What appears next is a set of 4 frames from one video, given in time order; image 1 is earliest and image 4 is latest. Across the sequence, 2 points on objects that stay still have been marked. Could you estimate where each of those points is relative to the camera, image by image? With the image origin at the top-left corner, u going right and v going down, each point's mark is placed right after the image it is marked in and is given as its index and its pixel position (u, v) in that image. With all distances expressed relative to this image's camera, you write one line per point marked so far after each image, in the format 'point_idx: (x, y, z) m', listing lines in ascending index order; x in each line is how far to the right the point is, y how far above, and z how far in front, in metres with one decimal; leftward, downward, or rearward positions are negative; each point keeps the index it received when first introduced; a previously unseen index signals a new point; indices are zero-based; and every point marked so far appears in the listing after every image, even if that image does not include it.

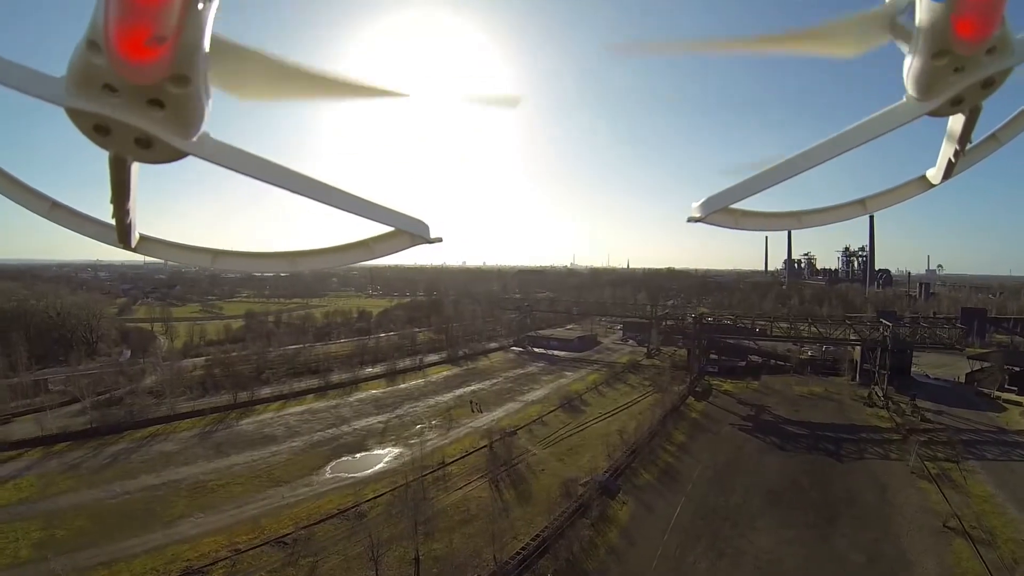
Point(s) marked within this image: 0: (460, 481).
0: (-1.3, -4.7, +12.6) m
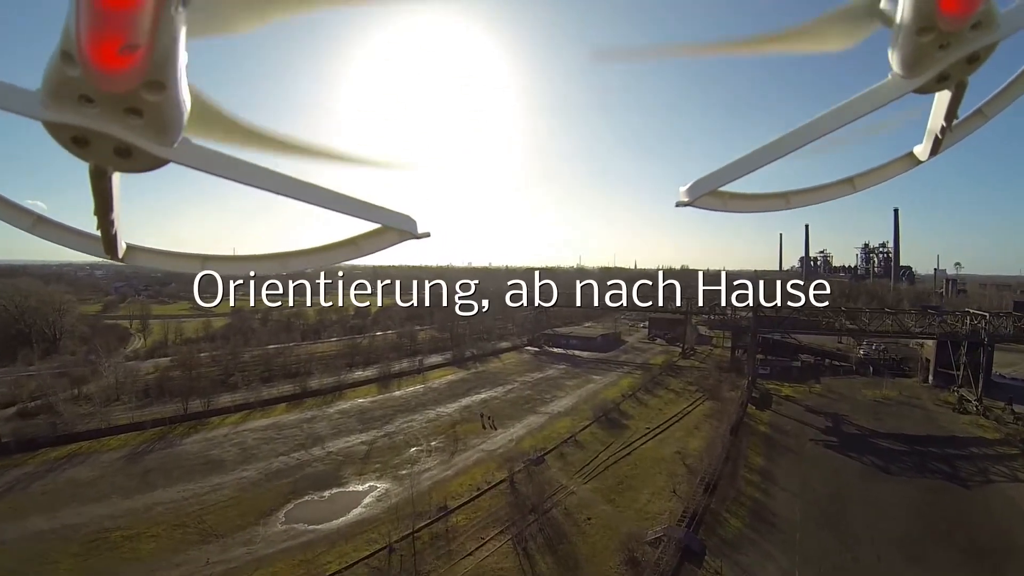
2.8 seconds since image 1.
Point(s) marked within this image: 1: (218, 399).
0: (-0.7, -4.1, +8.5) m
1: (-9.7, -3.7, +17.3) m
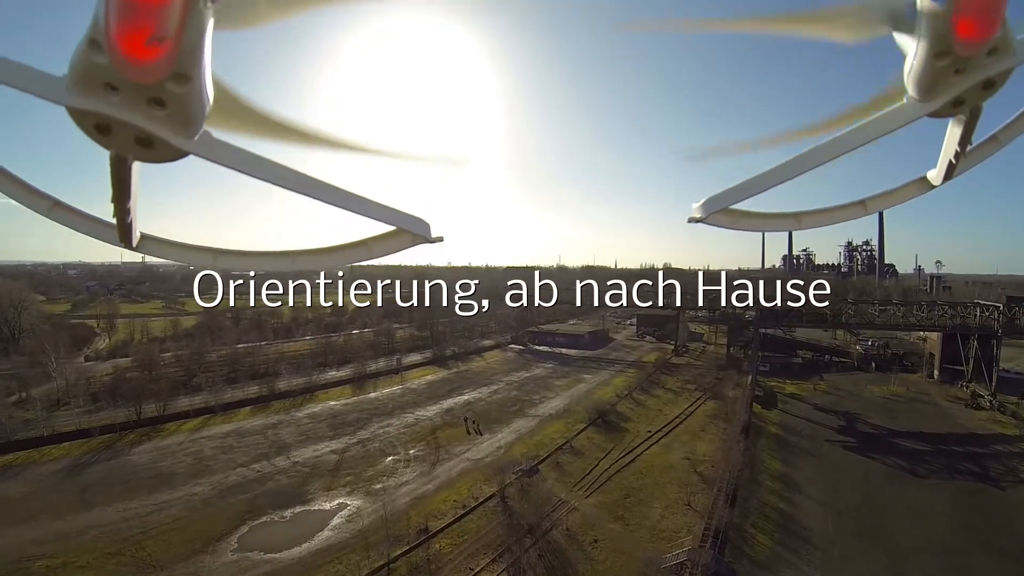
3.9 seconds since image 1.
0: (-0.8, -3.9, +7.1) m
1: (-10.0, -3.4, +15.7) m
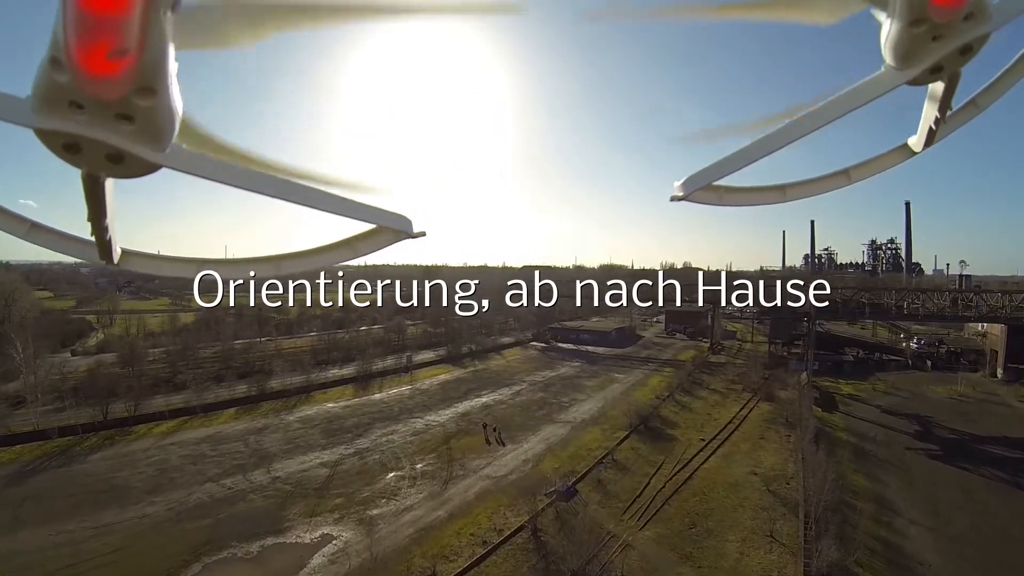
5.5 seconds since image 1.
0: (-0.4, -3.4, +5.0) m
1: (-9.4, -3.0, +13.8) m
